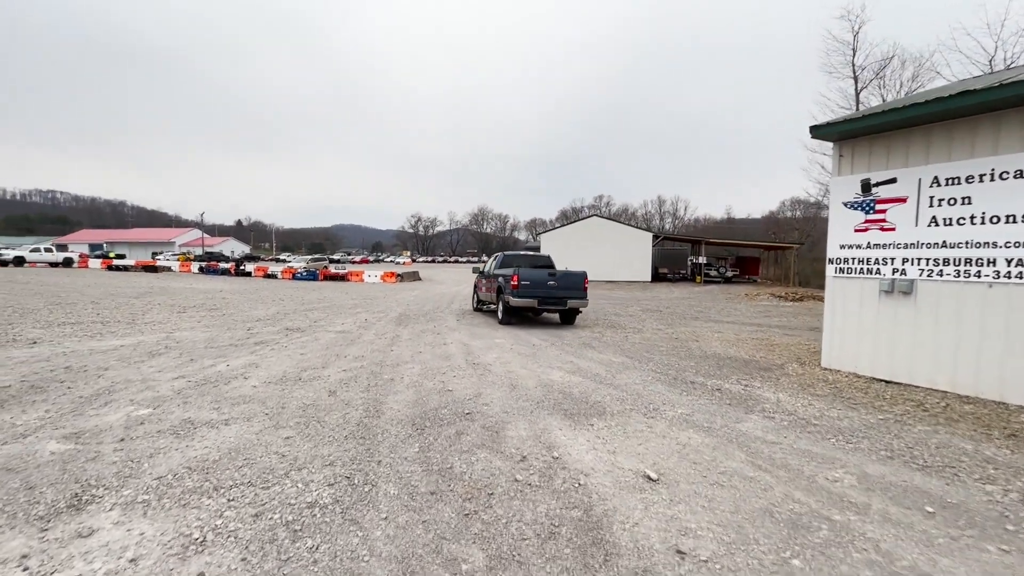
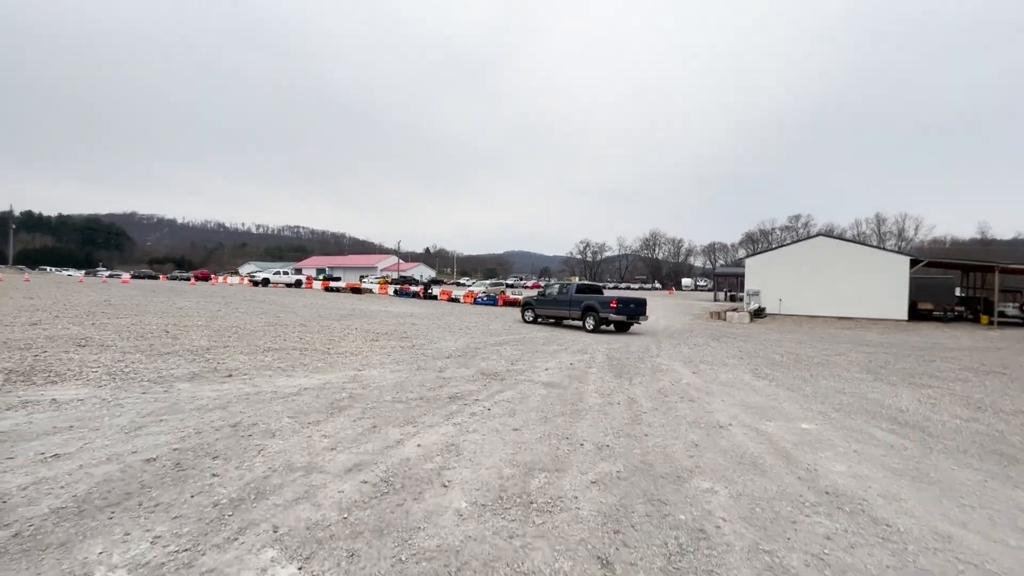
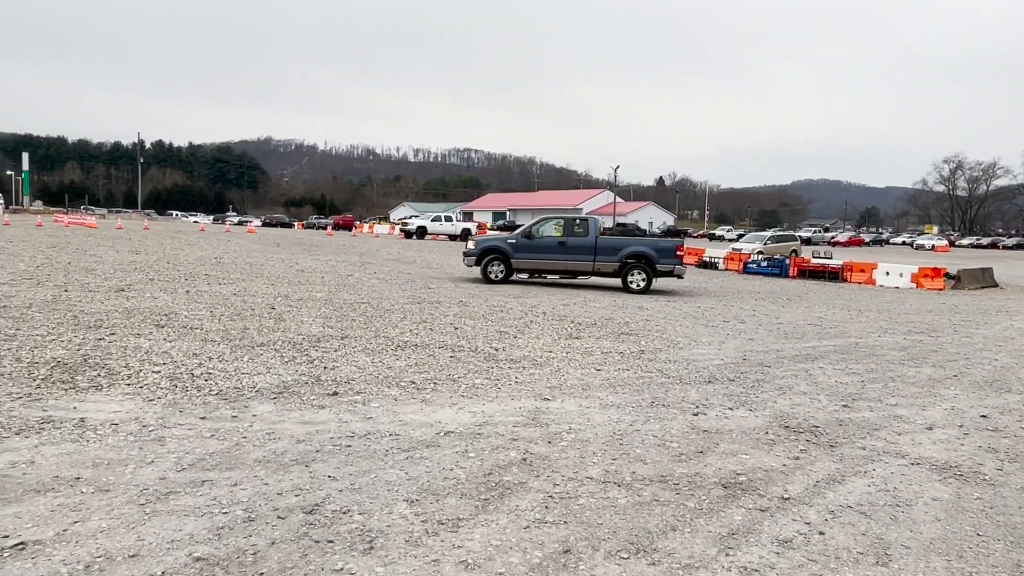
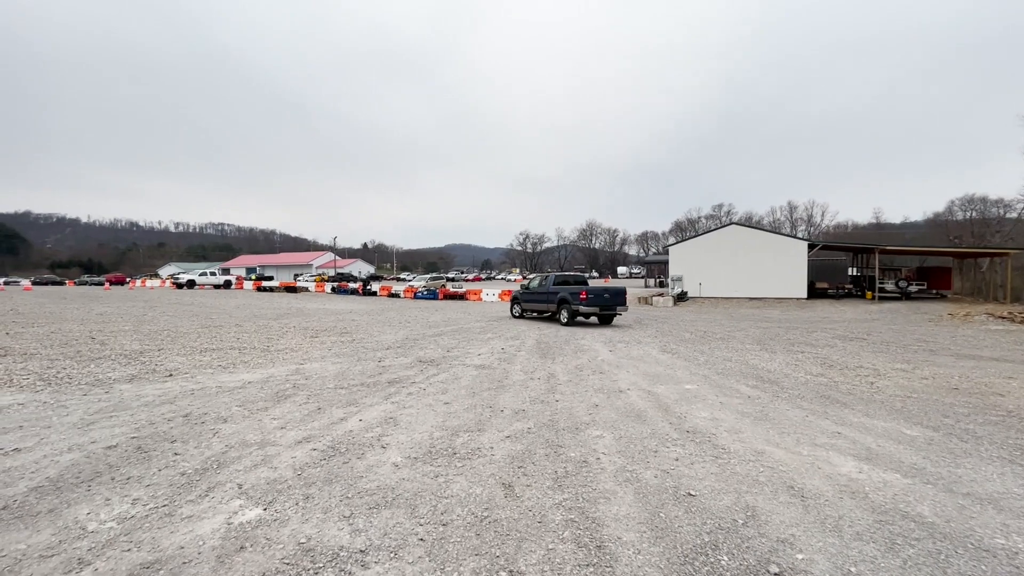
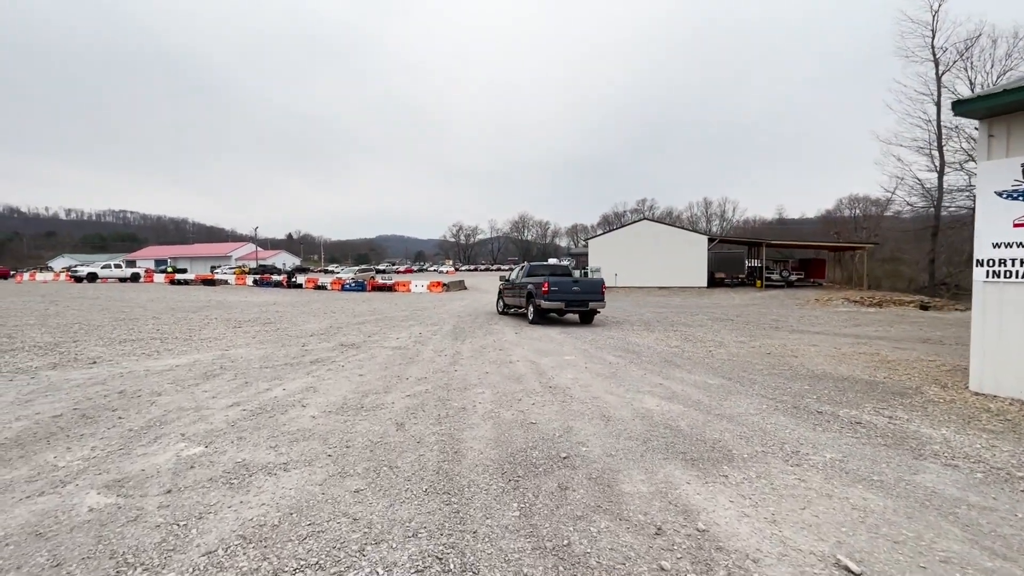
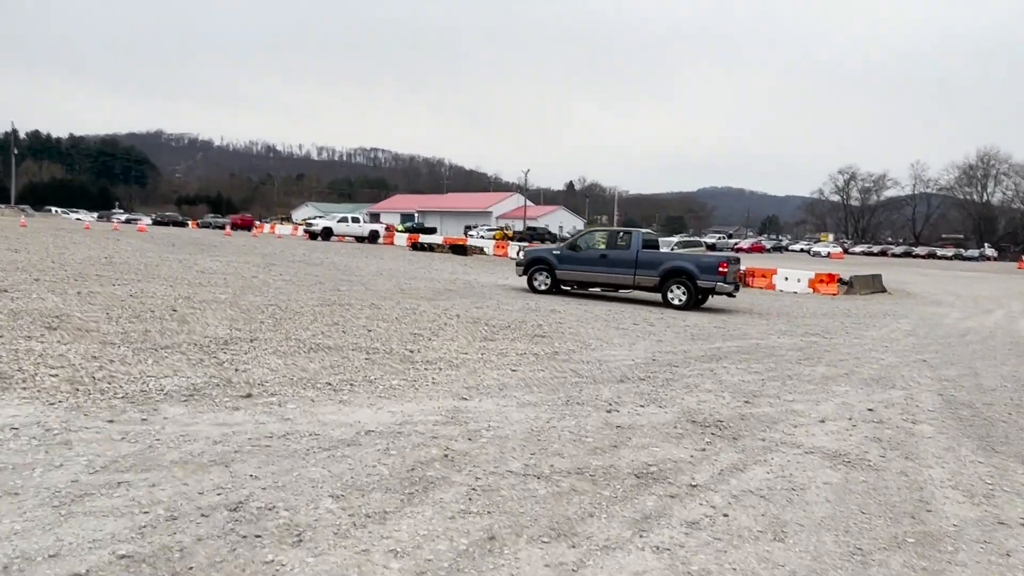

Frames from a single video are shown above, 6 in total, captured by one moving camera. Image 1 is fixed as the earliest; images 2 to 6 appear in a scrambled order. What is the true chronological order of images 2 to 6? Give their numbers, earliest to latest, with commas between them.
5, 4, 2, 6, 3
